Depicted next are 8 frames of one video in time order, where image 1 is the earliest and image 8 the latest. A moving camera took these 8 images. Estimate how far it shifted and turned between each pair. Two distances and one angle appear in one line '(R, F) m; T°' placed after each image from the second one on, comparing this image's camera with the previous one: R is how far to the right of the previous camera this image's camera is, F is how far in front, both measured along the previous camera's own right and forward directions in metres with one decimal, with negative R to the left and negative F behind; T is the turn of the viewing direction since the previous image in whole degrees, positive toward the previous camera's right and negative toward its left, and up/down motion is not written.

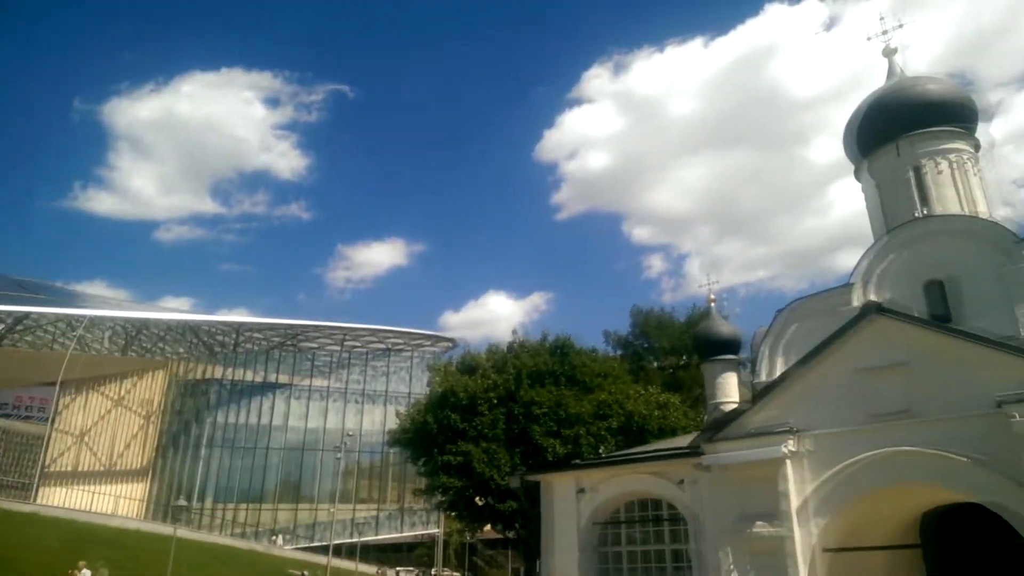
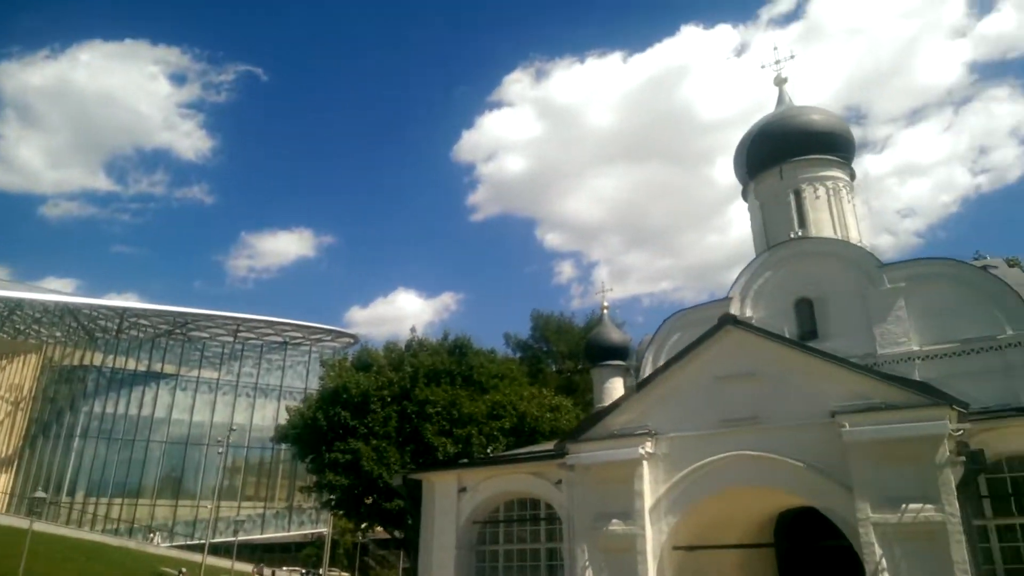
(+0.4, -0.1) m; +7°
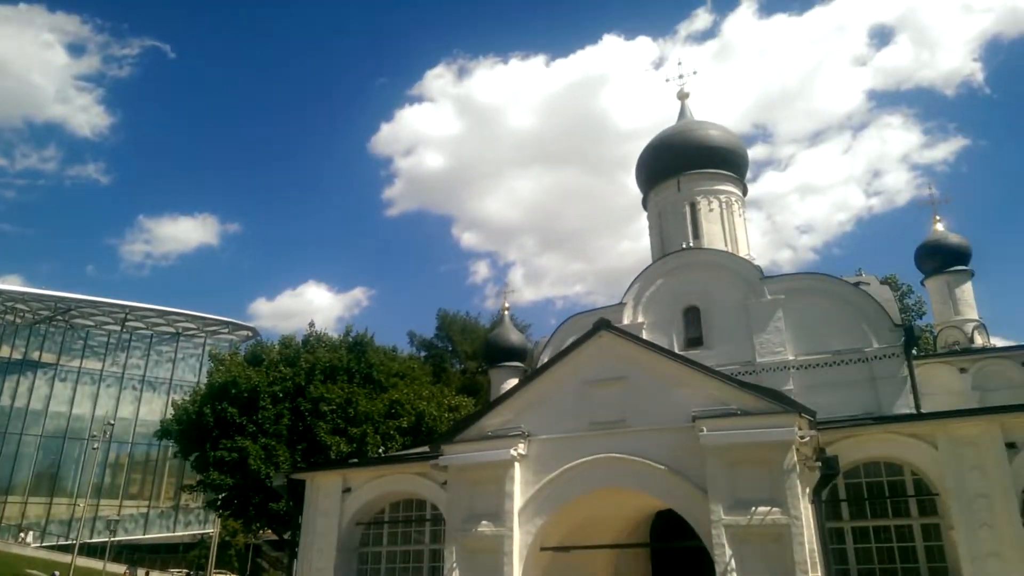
(+0.5, 0.0) m; +7°
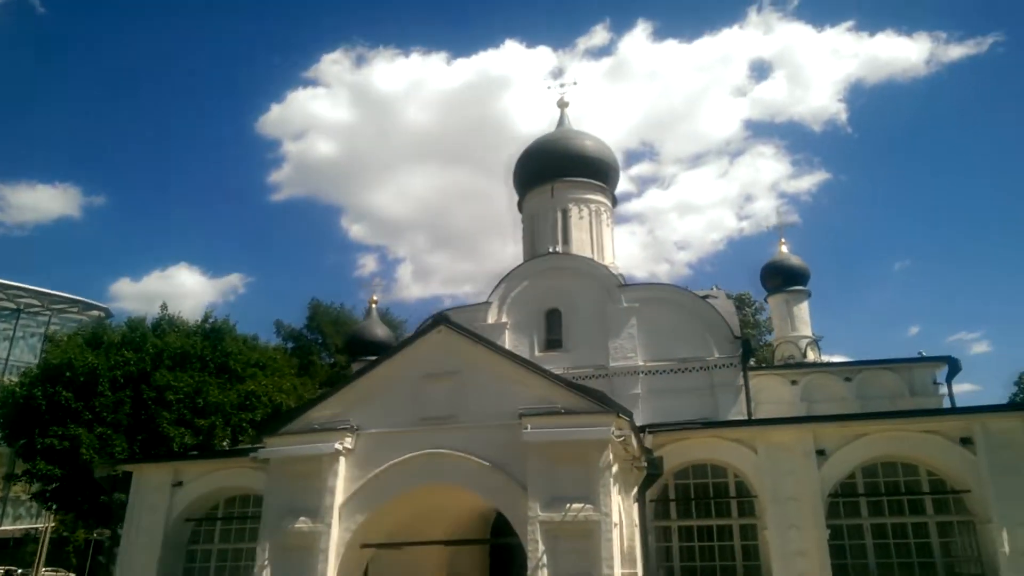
(+0.6, 0.0) m; +9°
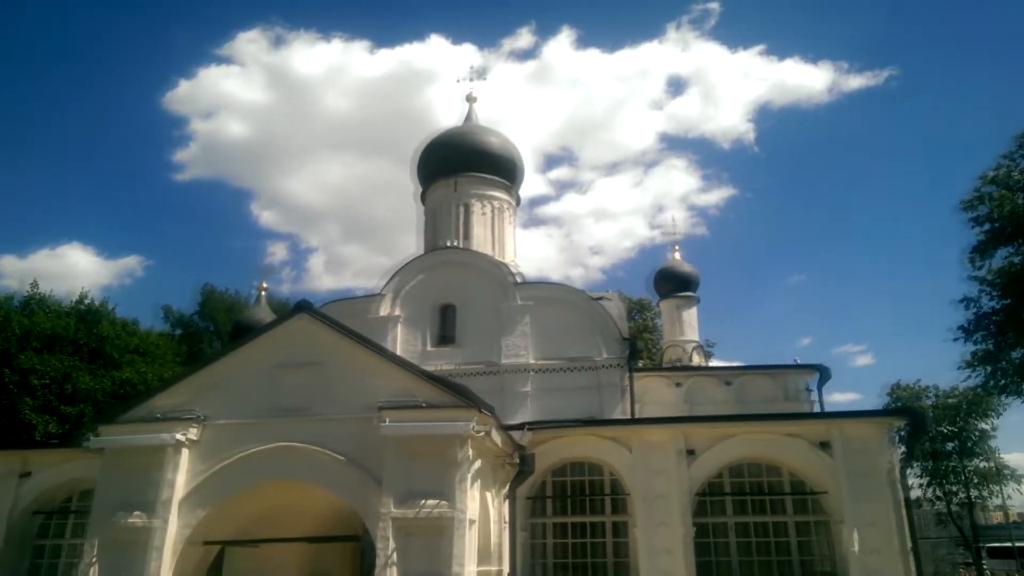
(+0.6, +0.1) m; +7°
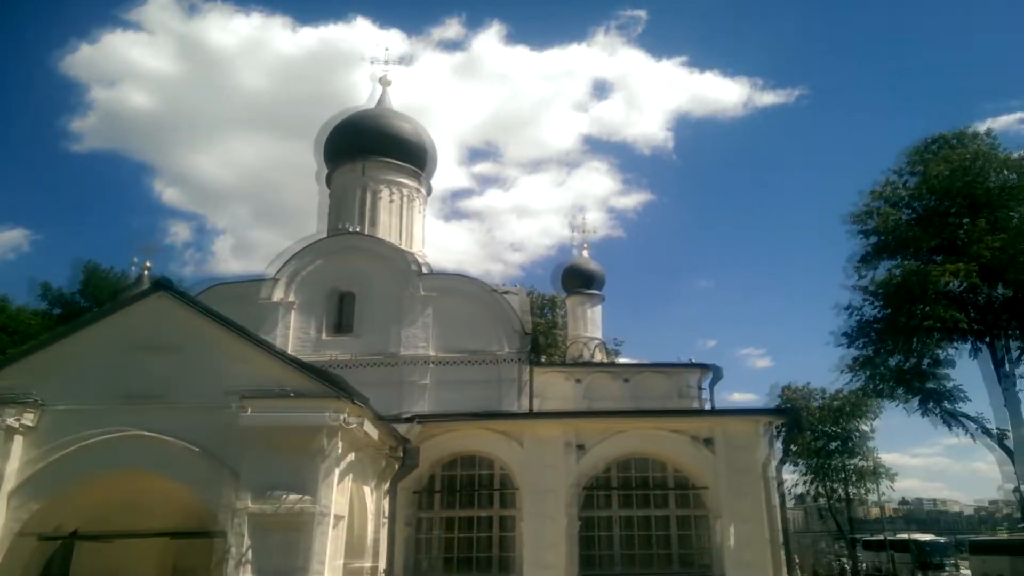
(+0.4, +0.2) m; +6°
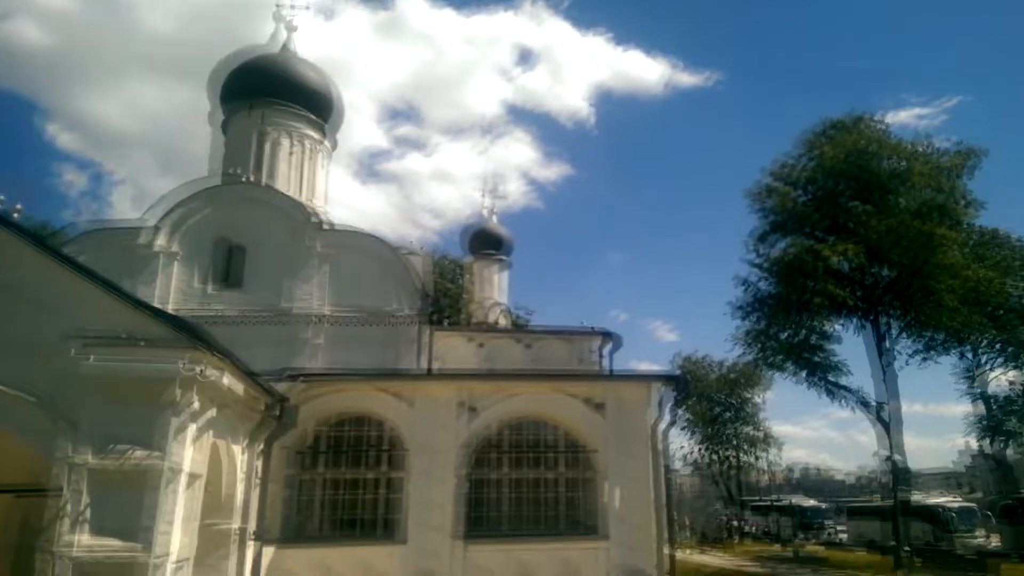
(+0.4, +0.3) m; +7°
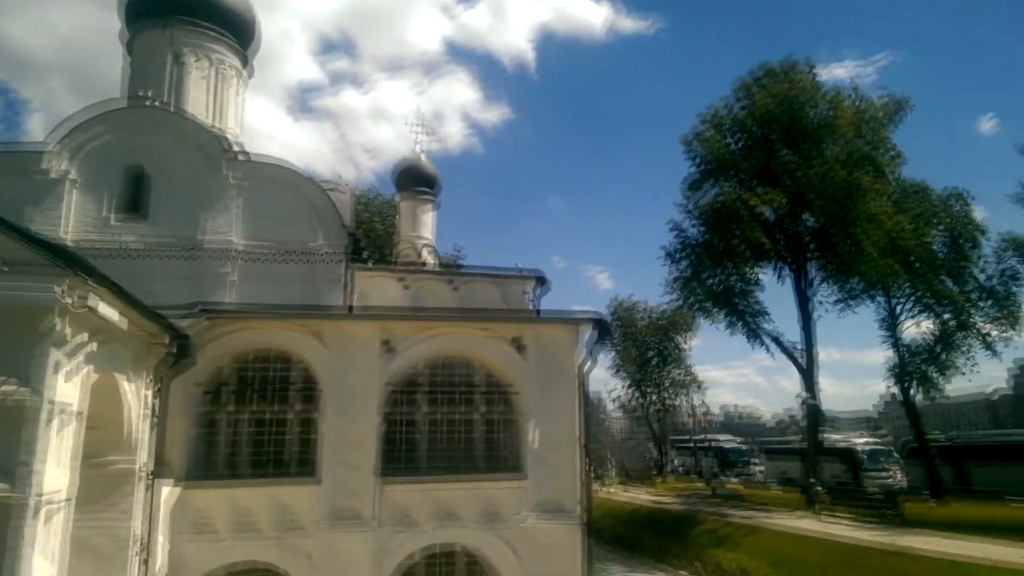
(+0.3, +0.3) m; +5°
